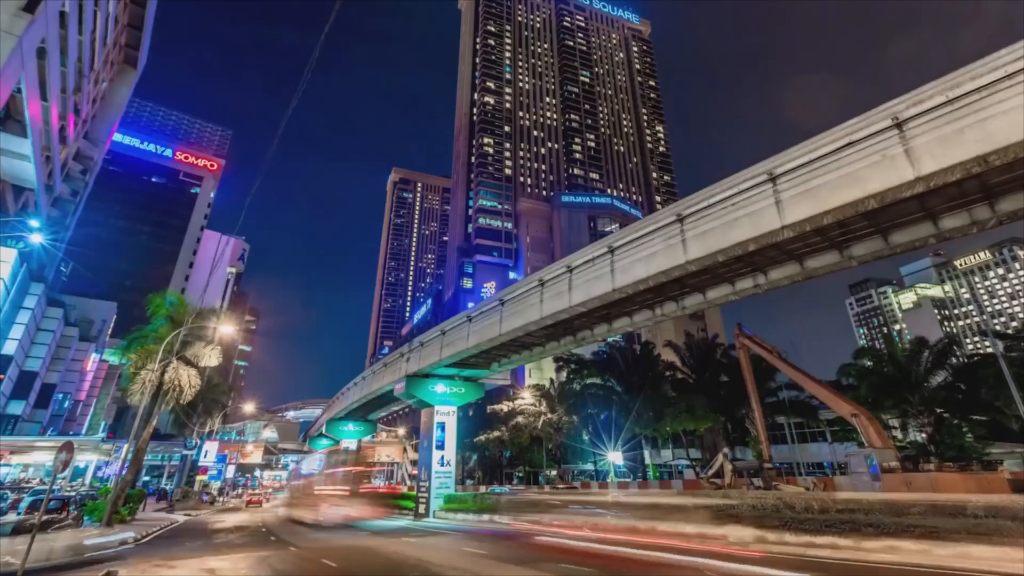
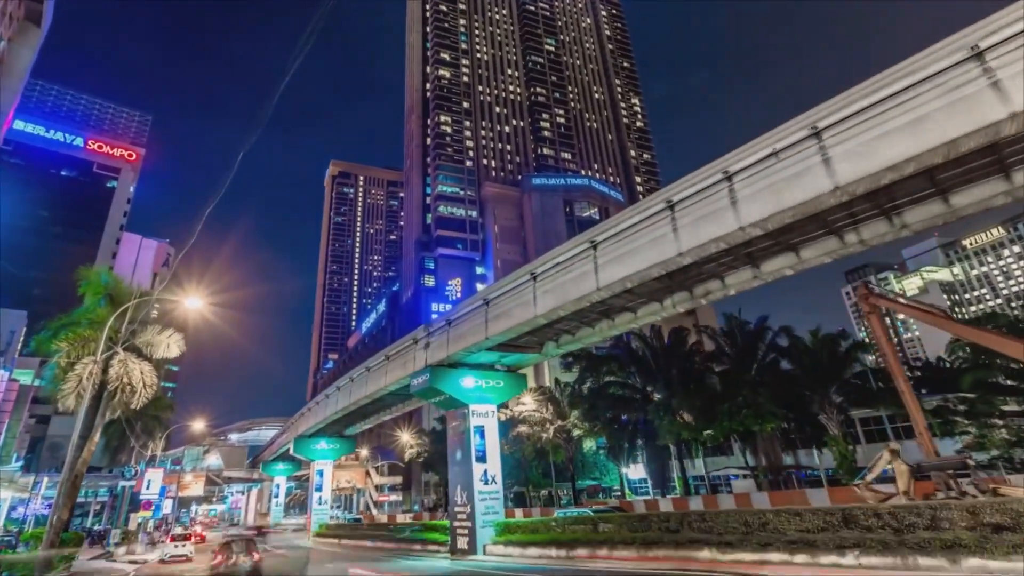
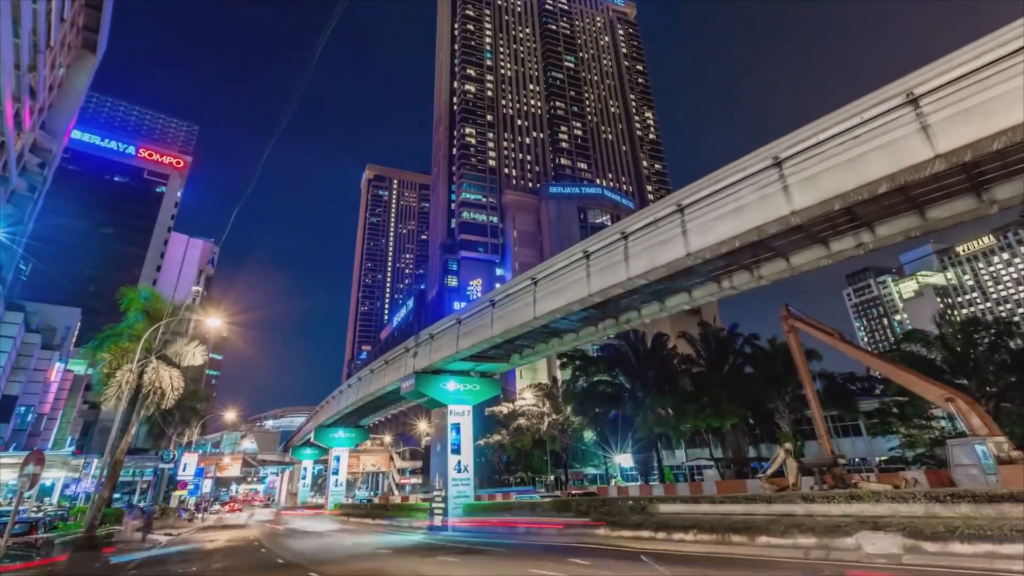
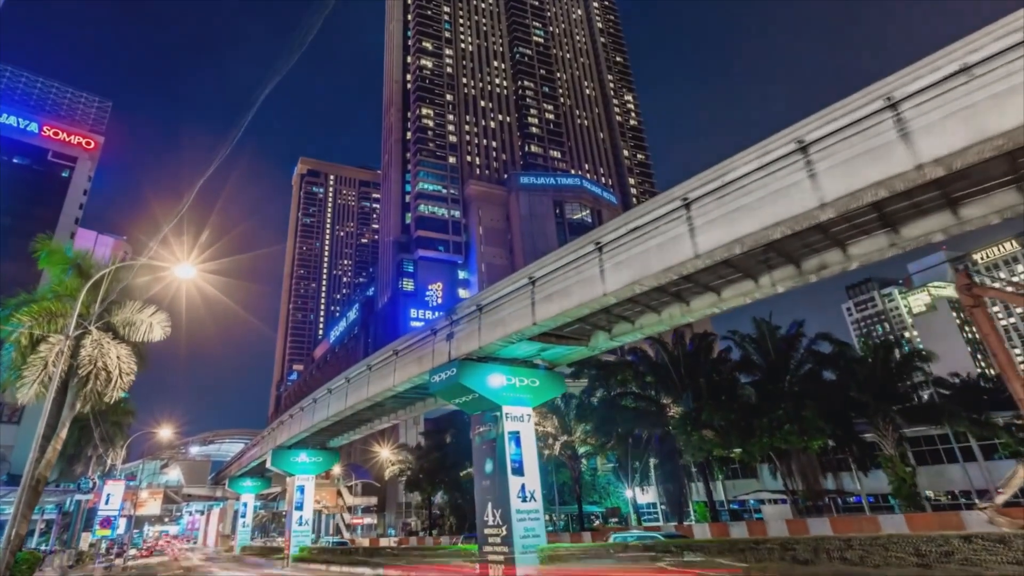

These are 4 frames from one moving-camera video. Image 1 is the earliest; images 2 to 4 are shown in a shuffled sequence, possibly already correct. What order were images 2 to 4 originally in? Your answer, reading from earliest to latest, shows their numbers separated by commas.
3, 2, 4
